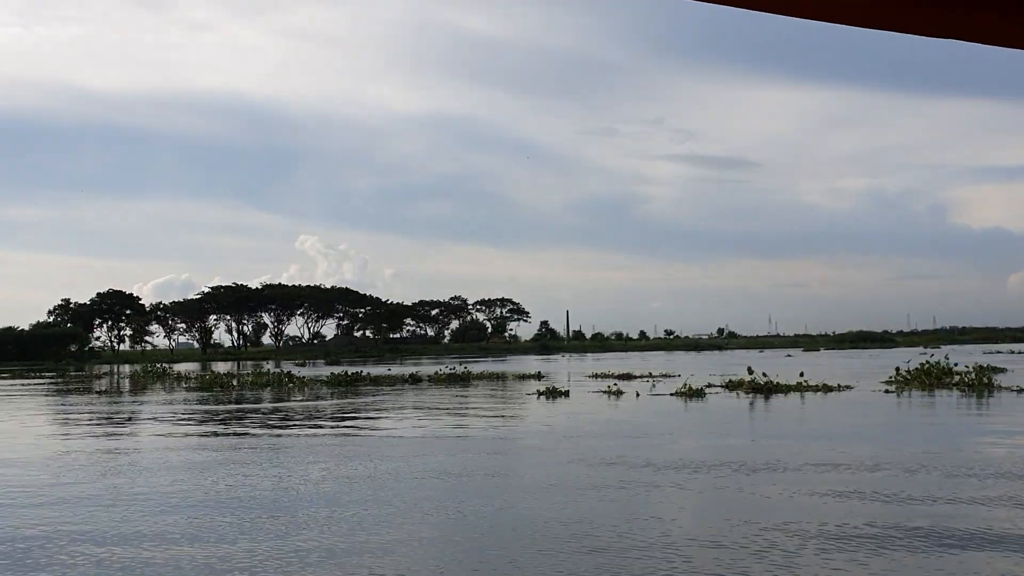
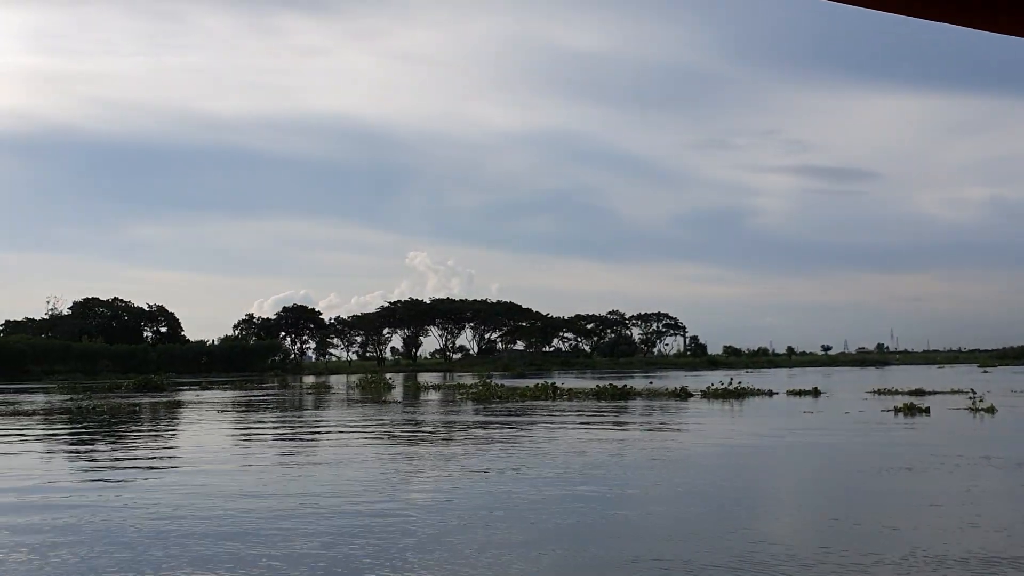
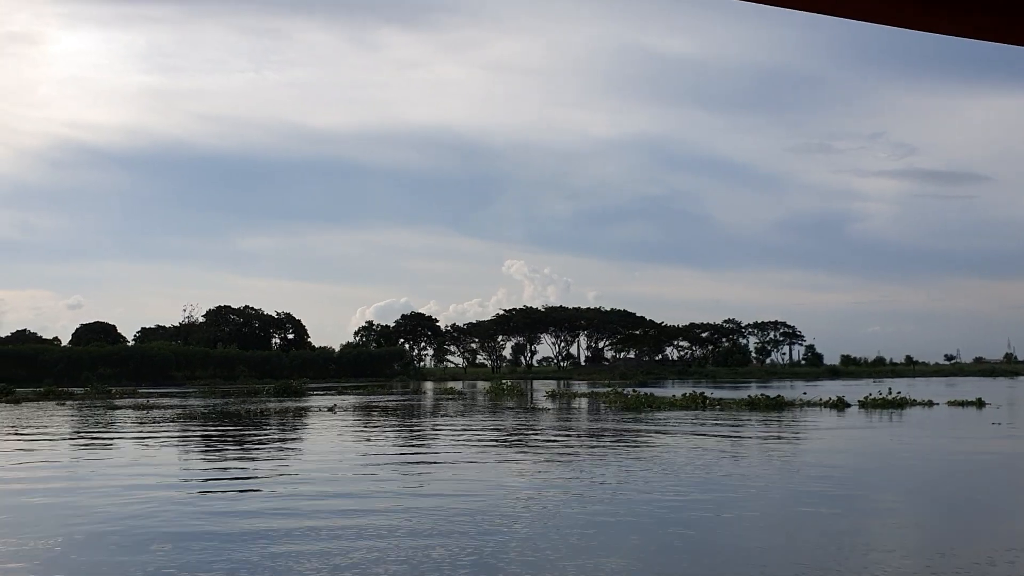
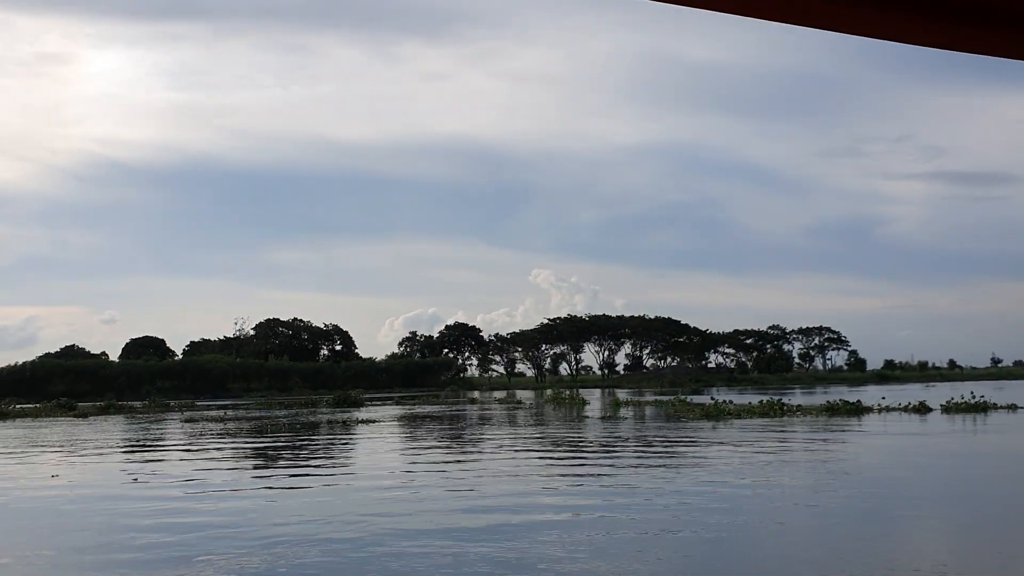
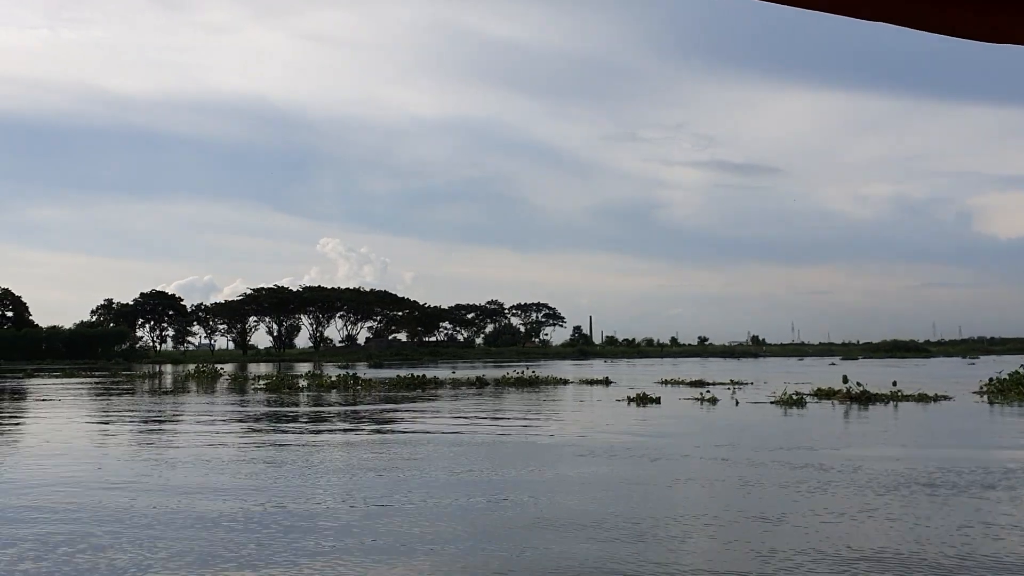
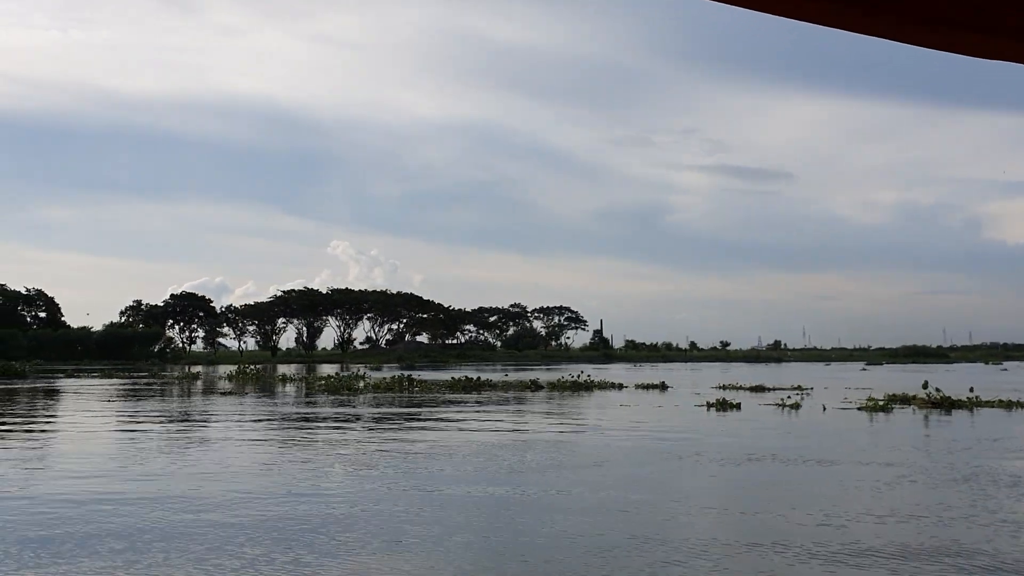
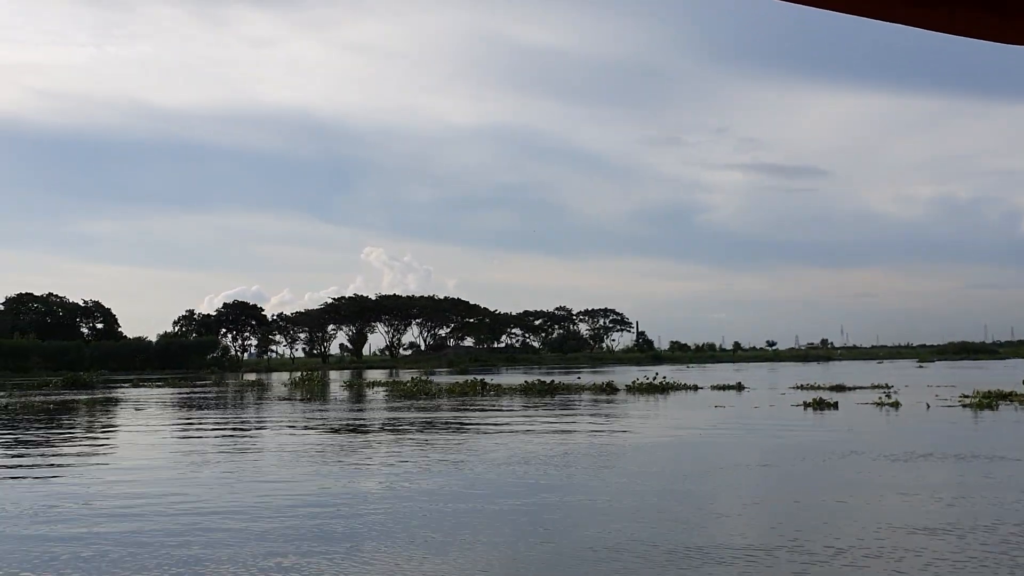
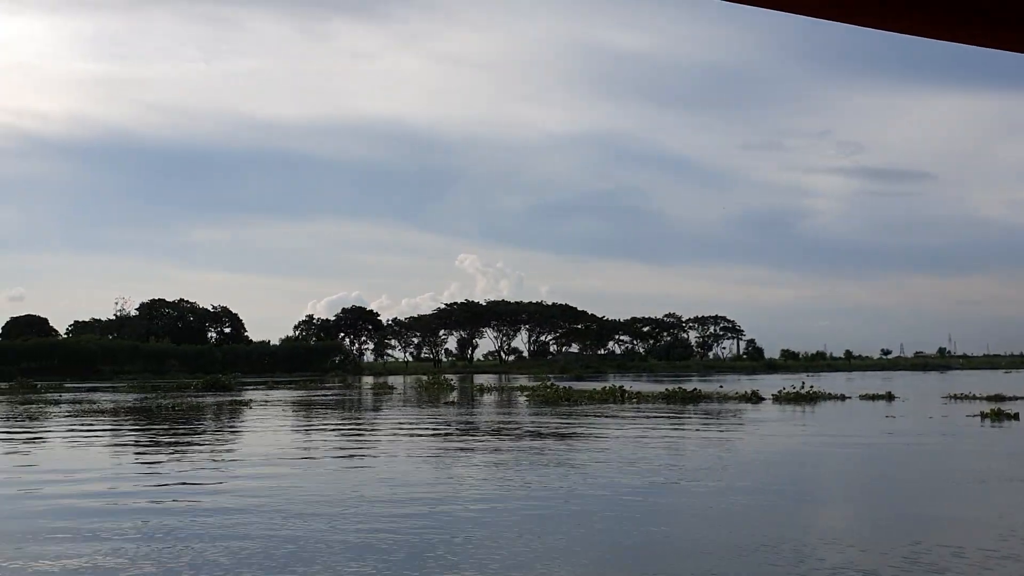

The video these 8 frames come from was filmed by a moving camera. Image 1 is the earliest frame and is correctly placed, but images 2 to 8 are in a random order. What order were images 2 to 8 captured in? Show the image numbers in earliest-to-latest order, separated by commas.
5, 6, 7, 2, 8, 3, 4
